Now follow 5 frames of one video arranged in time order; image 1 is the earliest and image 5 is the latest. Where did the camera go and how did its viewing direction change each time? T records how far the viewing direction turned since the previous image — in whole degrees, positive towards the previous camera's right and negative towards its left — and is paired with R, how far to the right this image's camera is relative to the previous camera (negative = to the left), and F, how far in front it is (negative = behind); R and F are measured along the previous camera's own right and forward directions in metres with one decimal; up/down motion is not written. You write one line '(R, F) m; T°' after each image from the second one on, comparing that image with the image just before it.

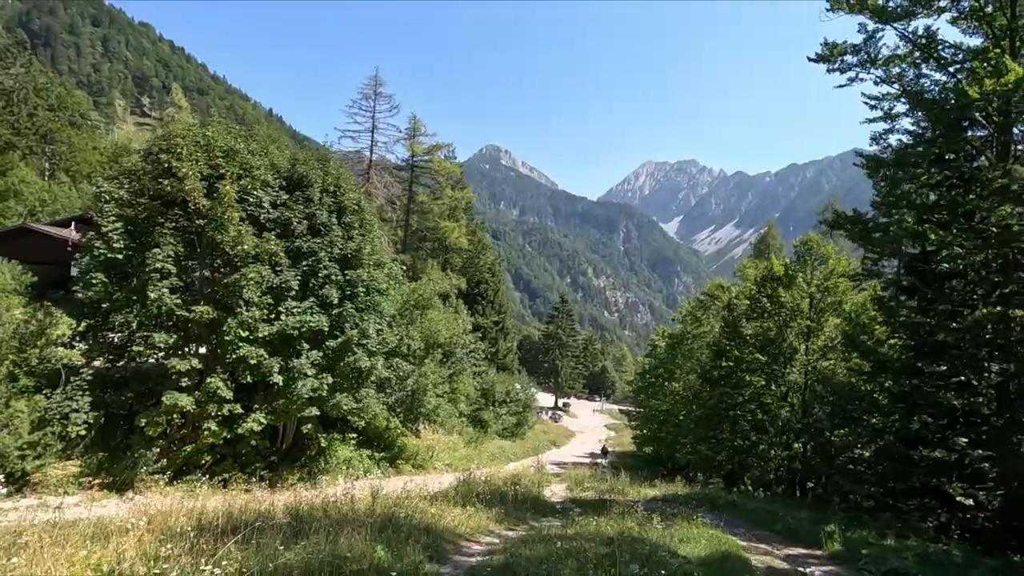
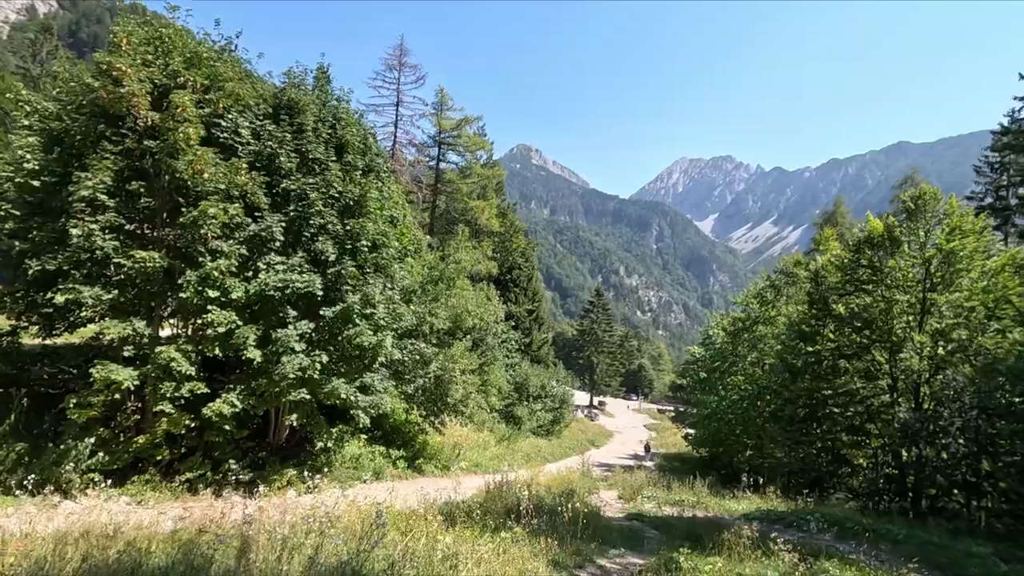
(-0.3, +3.7) m; -3°
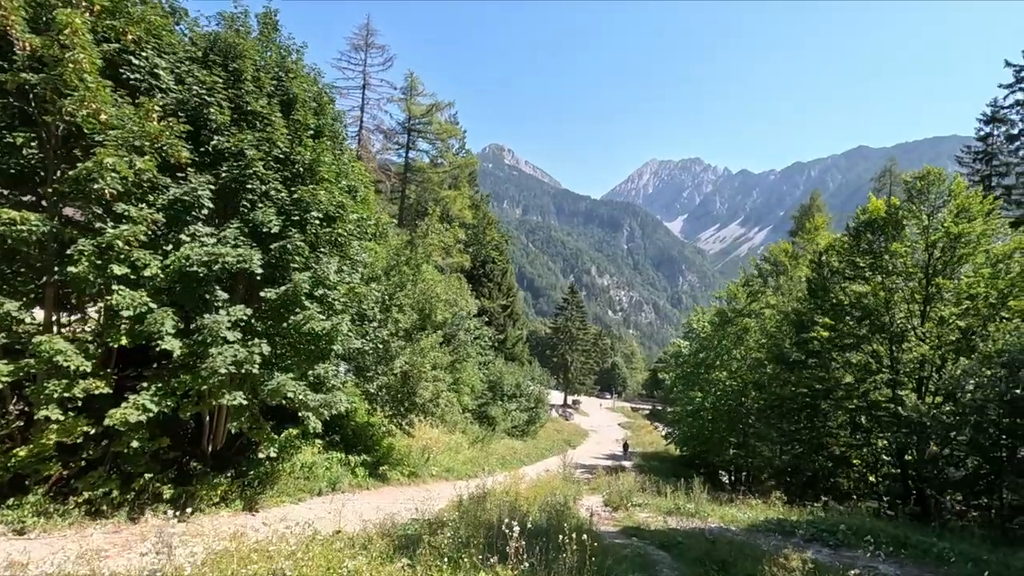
(-0.1, +1.9) m; +3°
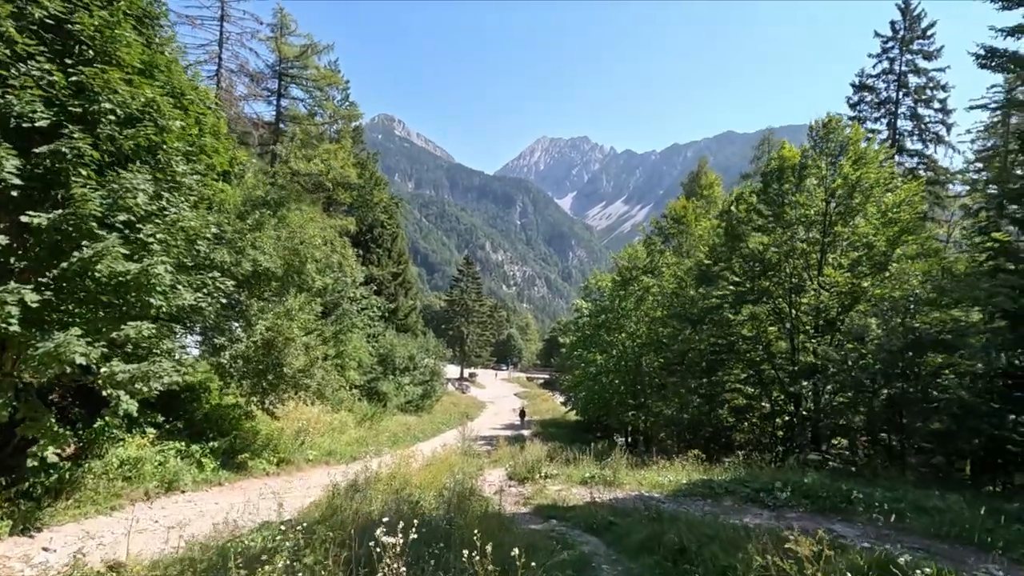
(+0.1, +2.3) m; +11°
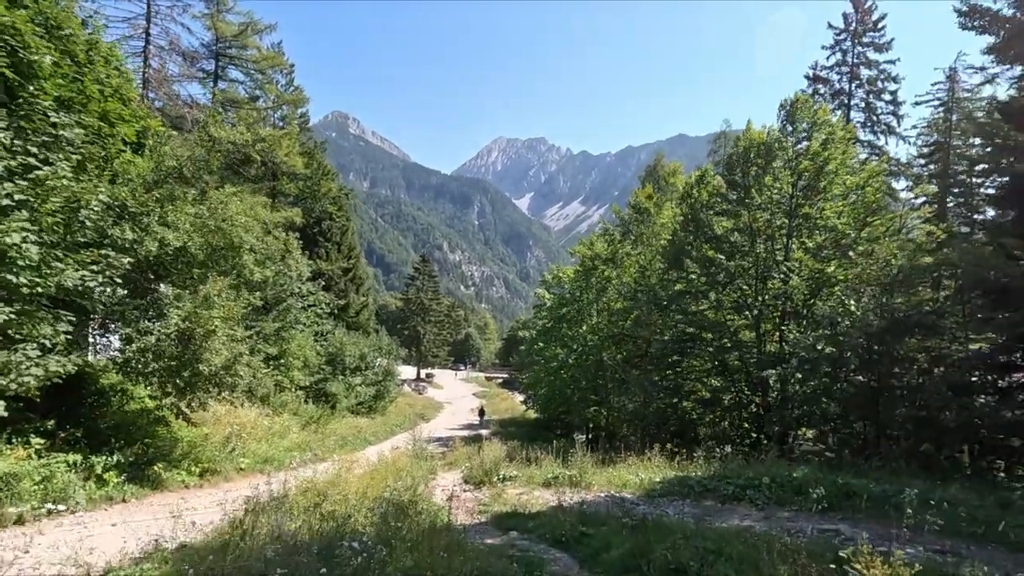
(+0.1, +1.3) m; +4°
